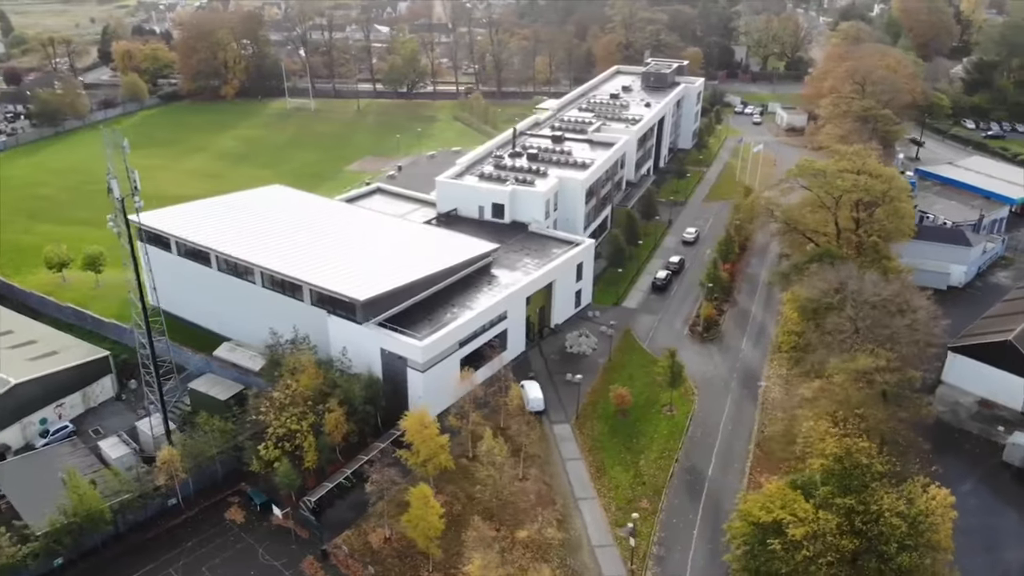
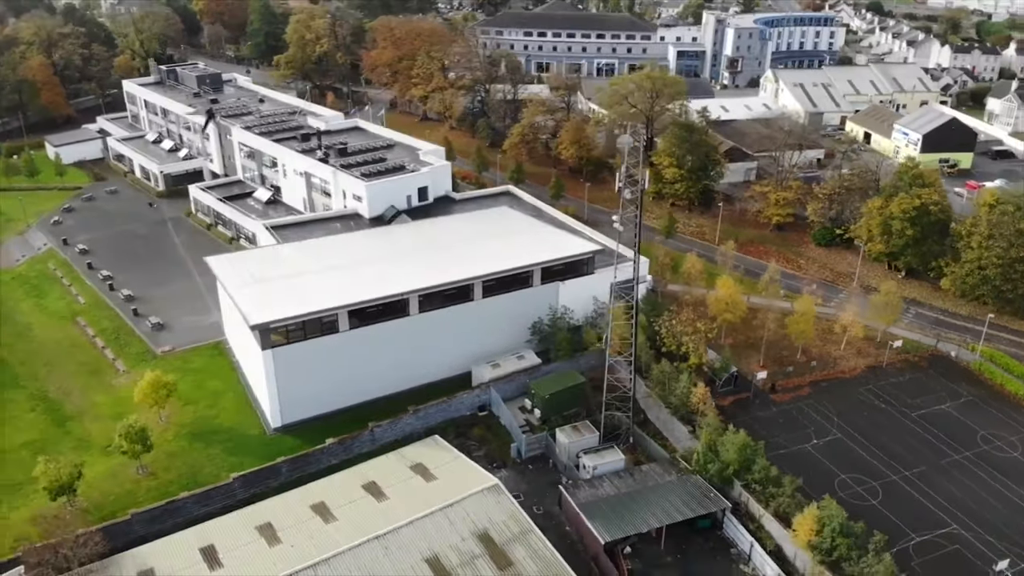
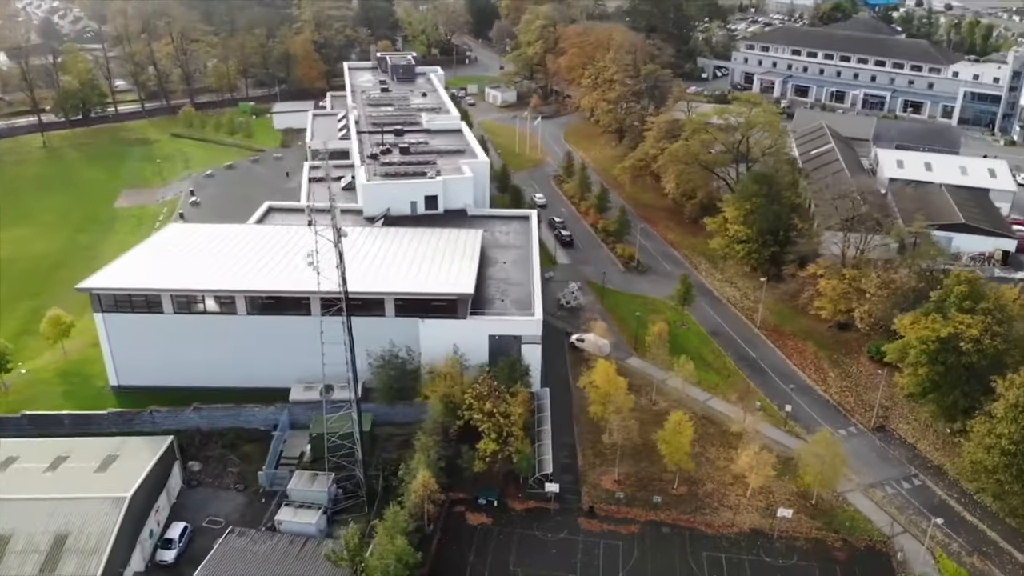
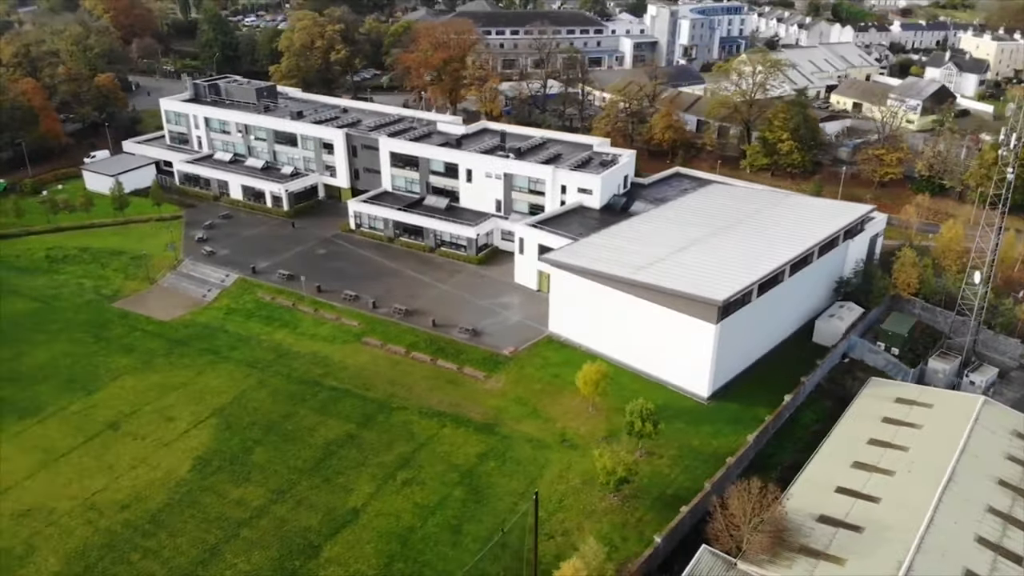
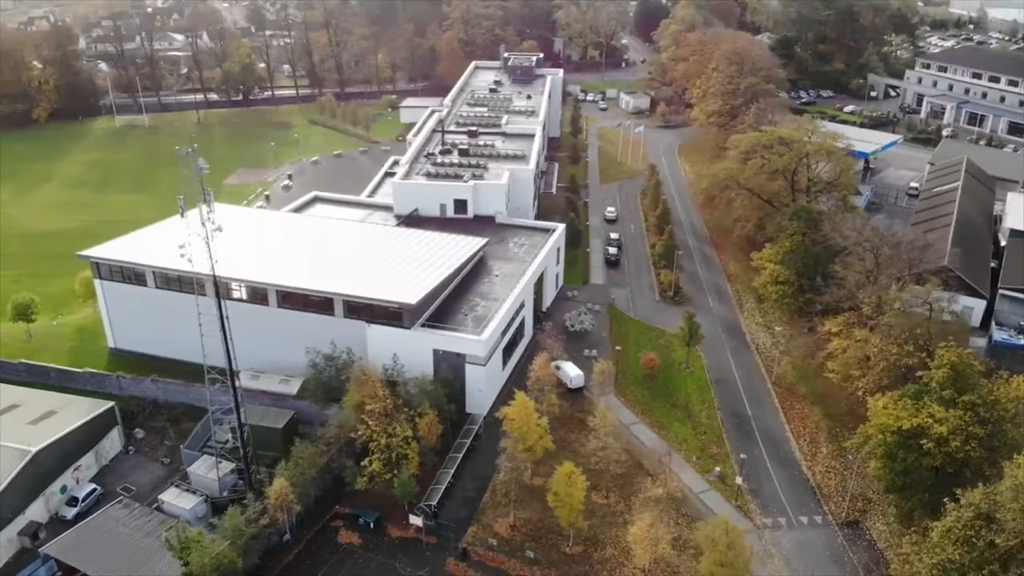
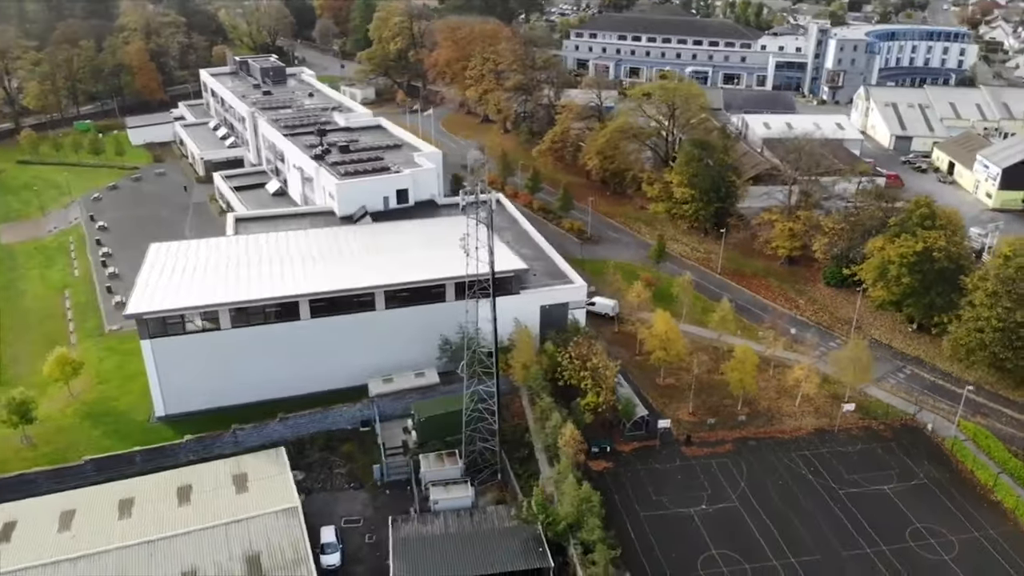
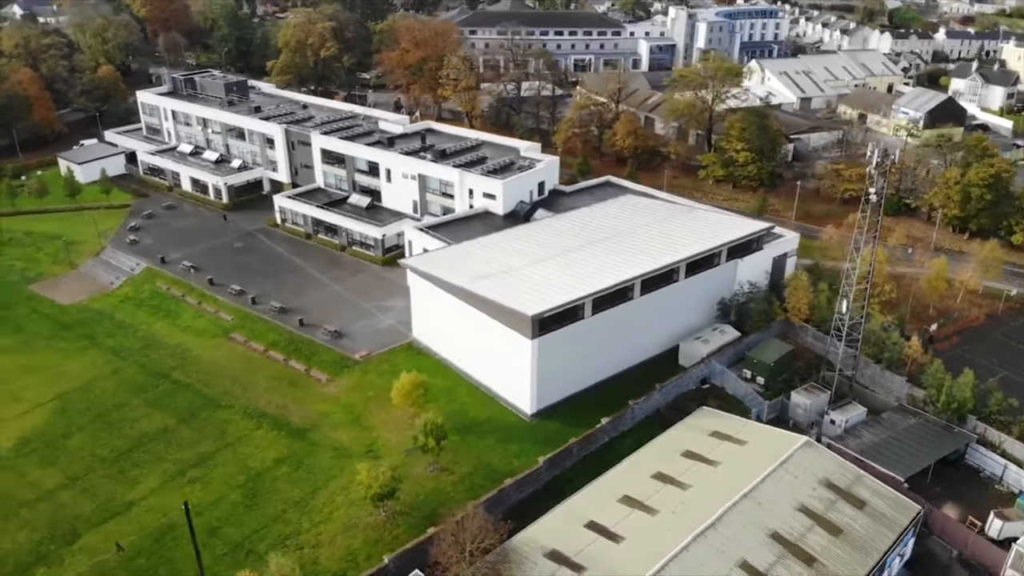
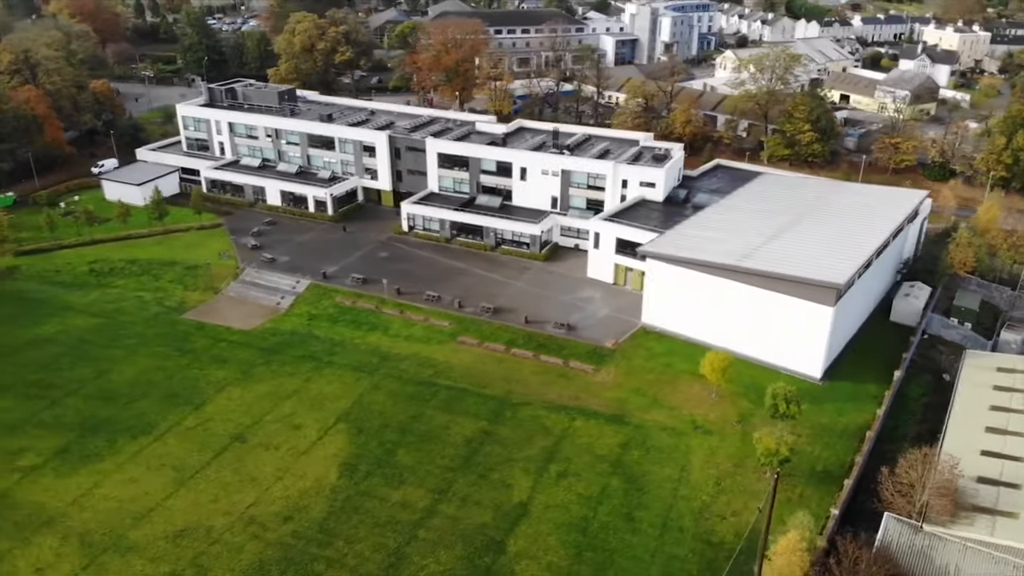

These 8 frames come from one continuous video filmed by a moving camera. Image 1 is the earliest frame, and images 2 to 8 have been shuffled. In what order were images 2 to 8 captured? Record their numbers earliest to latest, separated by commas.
5, 3, 6, 2, 7, 4, 8
